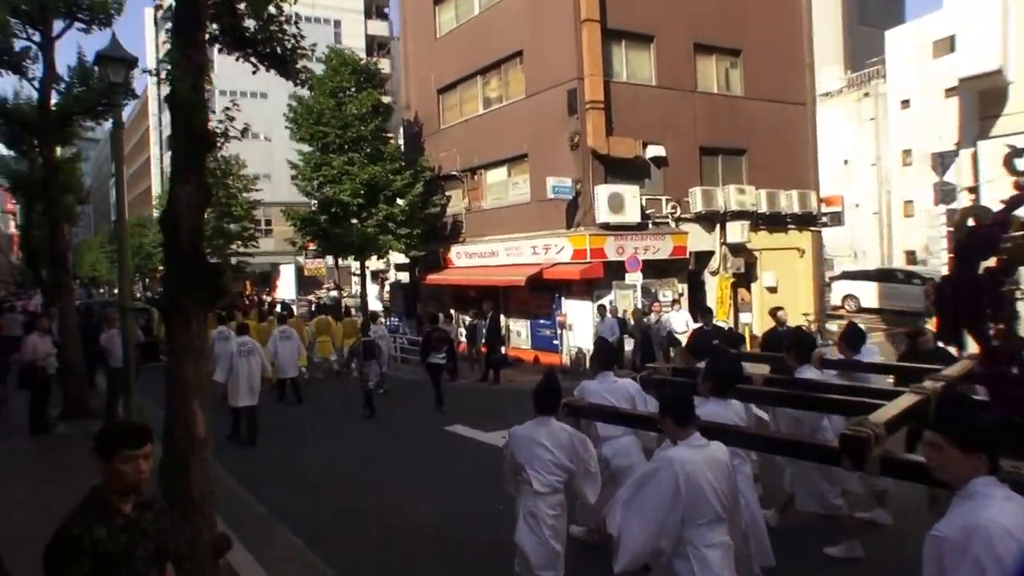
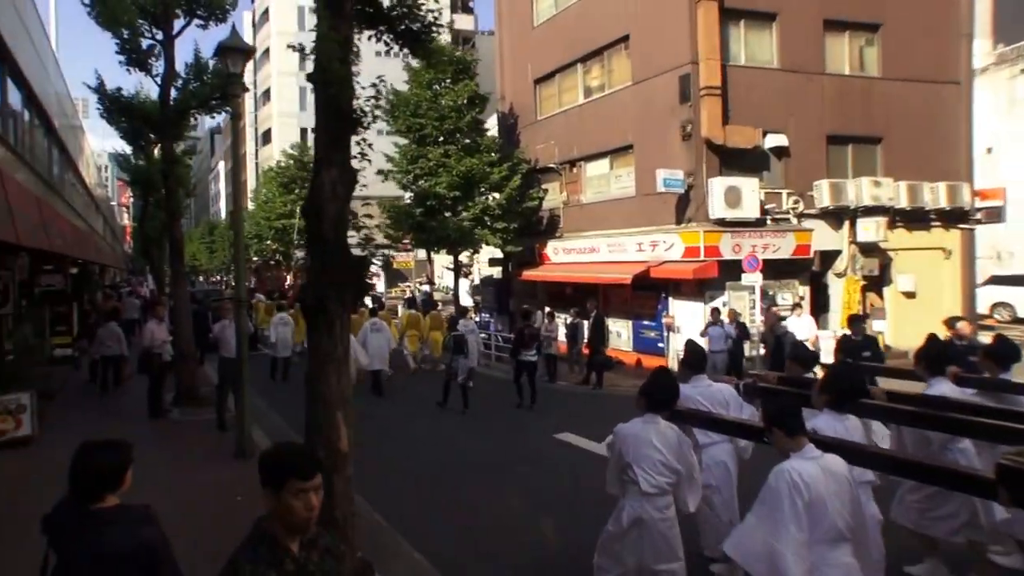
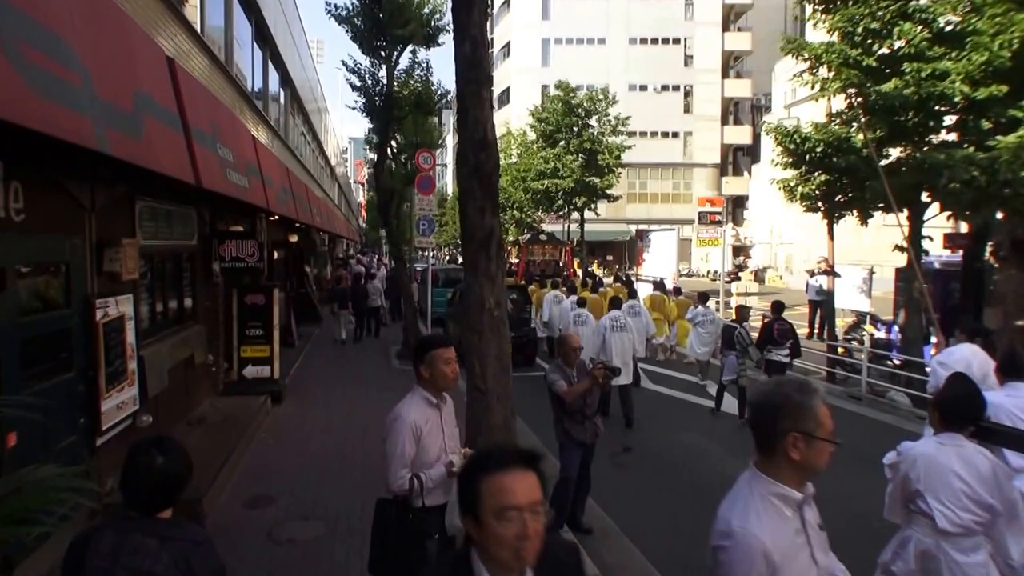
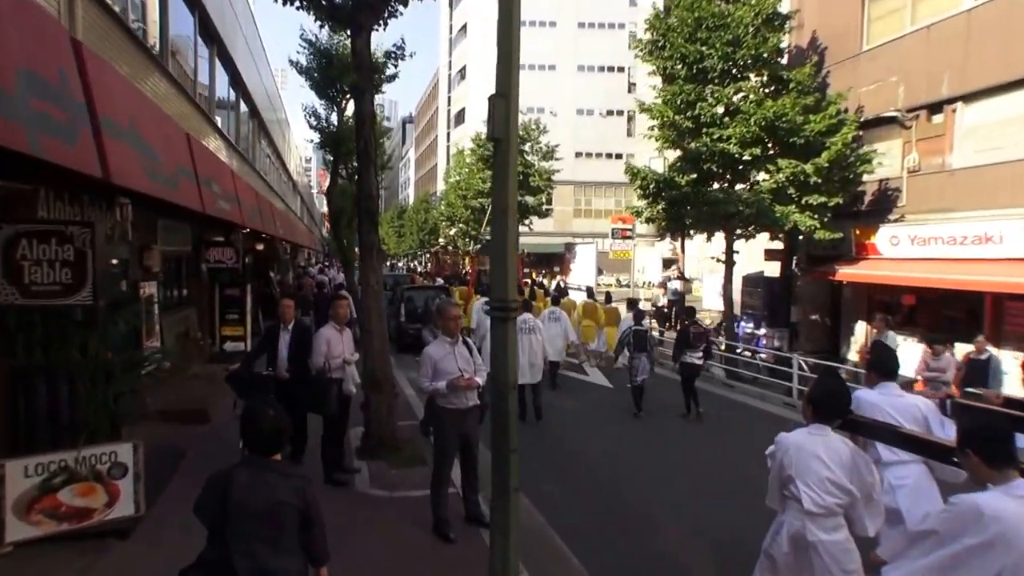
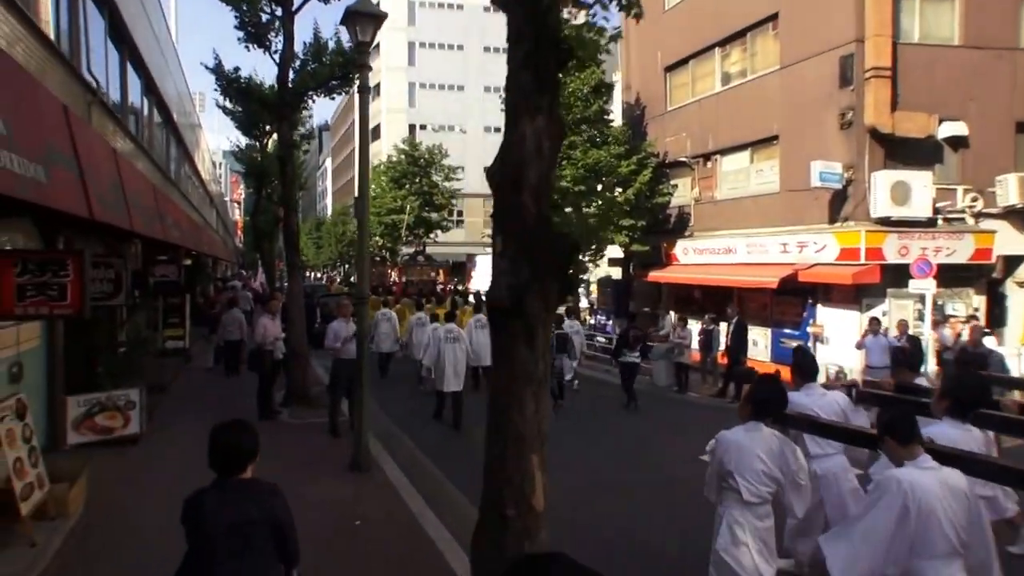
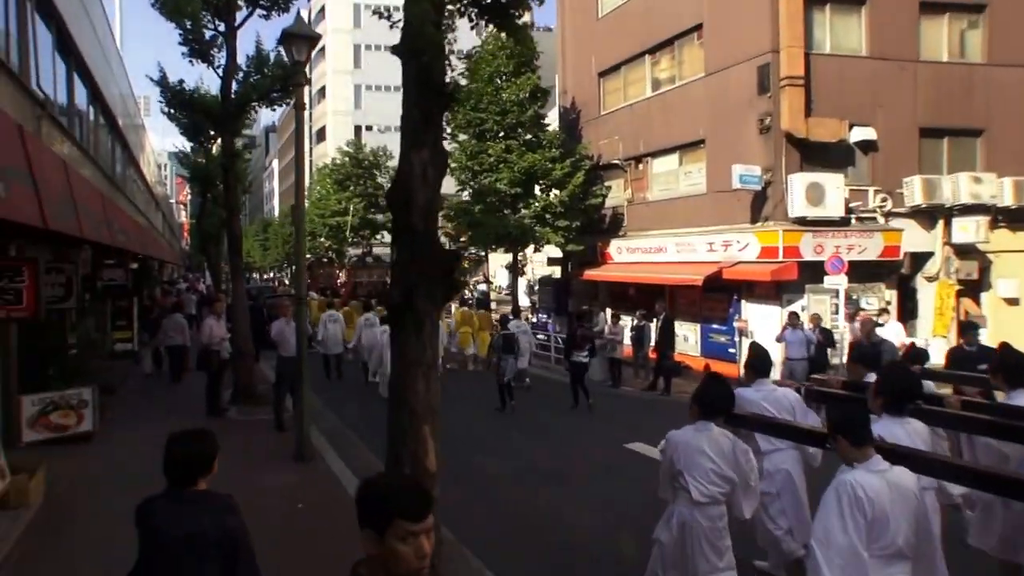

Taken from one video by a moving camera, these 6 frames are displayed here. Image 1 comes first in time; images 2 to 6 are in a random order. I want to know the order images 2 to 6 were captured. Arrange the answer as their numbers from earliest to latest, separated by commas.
2, 6, 5, 4, 3
